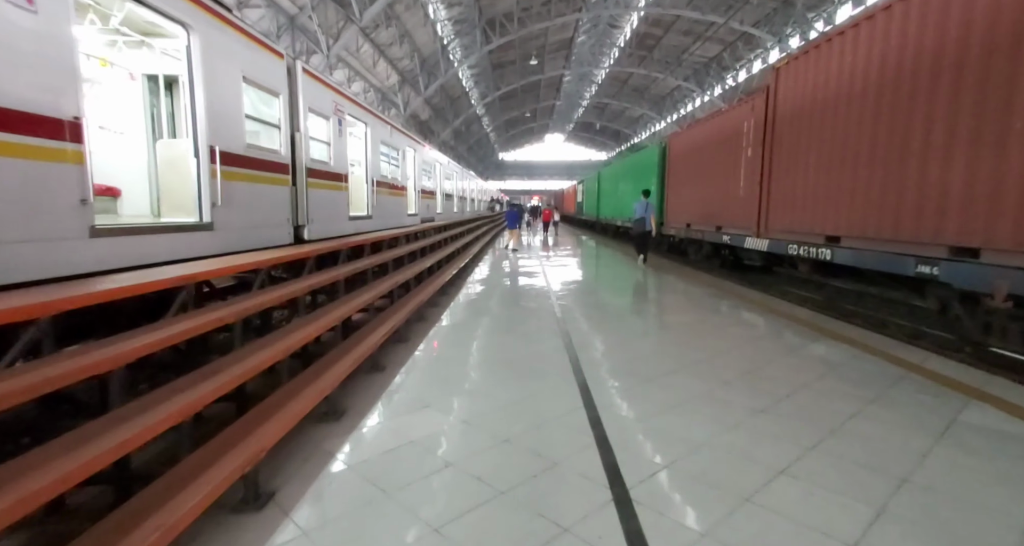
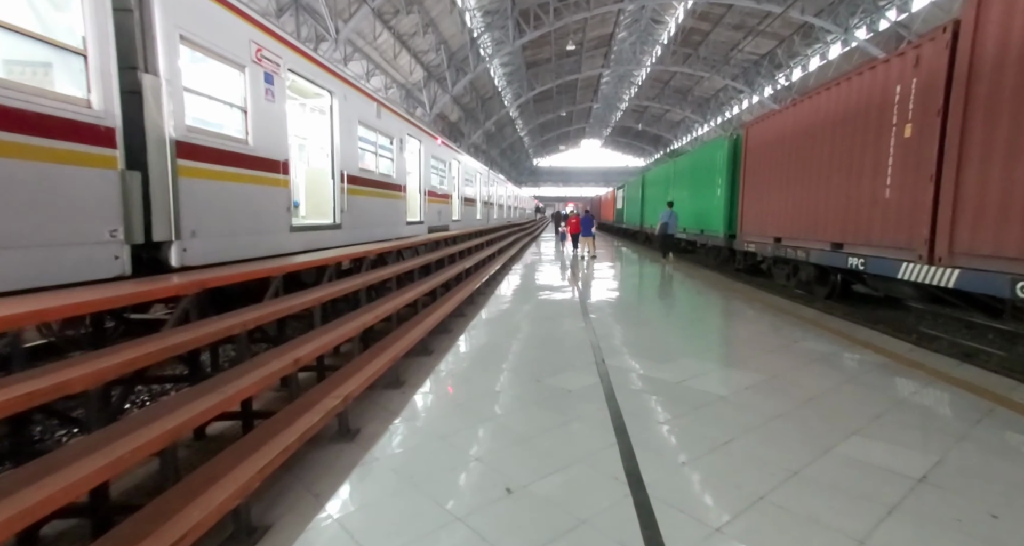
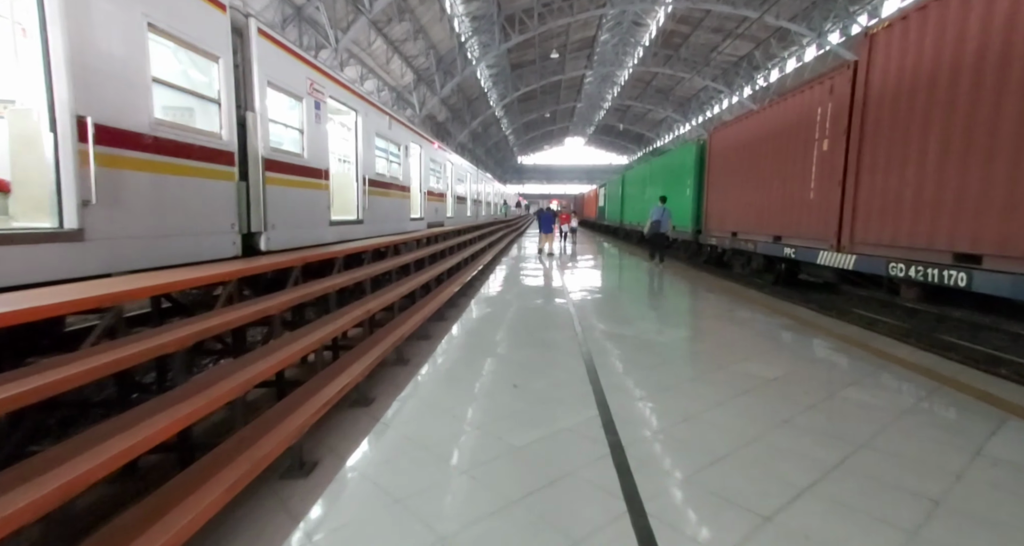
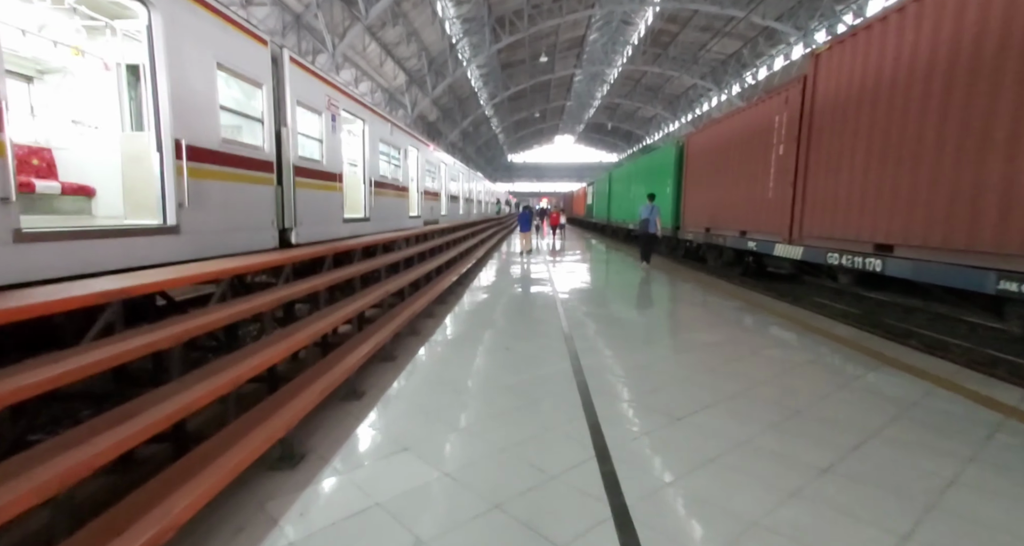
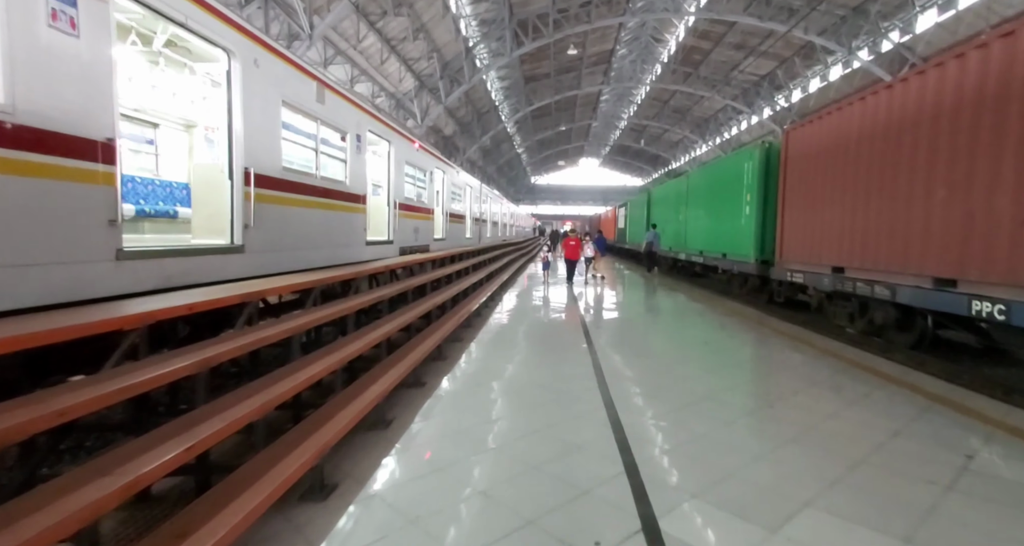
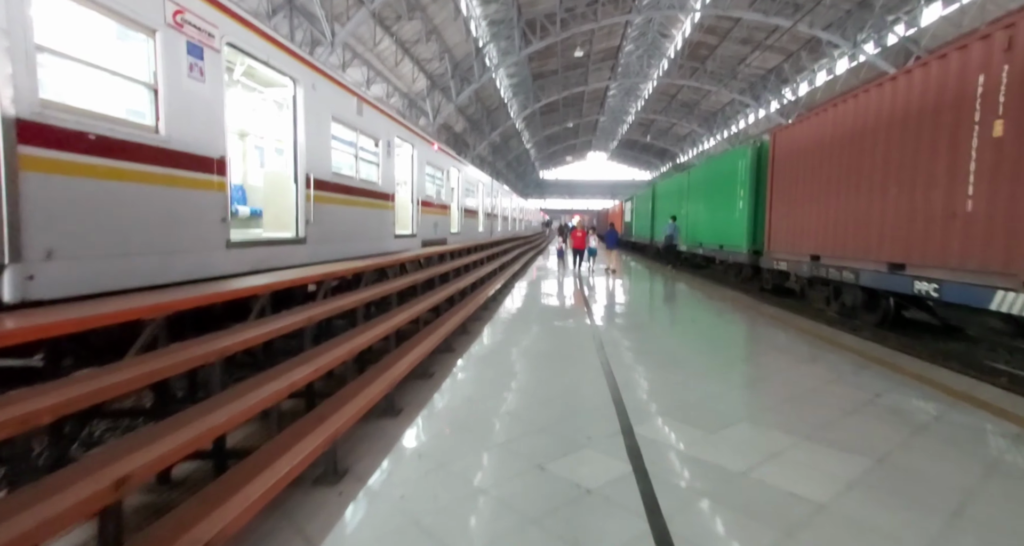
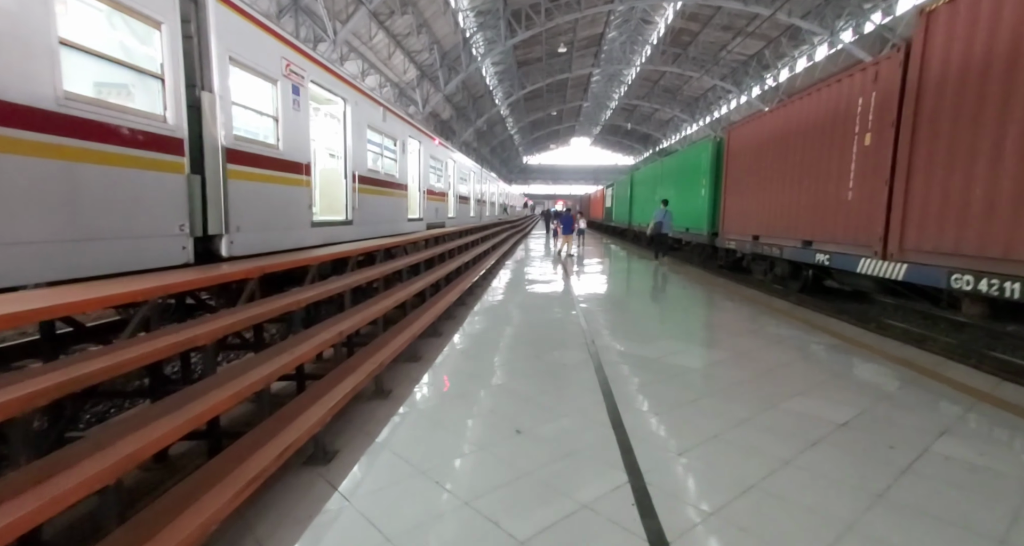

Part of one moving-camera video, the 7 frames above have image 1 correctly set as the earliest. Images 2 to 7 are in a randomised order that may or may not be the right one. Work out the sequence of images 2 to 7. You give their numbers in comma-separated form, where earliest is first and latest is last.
4, 3, 7, 2, 6, 5
